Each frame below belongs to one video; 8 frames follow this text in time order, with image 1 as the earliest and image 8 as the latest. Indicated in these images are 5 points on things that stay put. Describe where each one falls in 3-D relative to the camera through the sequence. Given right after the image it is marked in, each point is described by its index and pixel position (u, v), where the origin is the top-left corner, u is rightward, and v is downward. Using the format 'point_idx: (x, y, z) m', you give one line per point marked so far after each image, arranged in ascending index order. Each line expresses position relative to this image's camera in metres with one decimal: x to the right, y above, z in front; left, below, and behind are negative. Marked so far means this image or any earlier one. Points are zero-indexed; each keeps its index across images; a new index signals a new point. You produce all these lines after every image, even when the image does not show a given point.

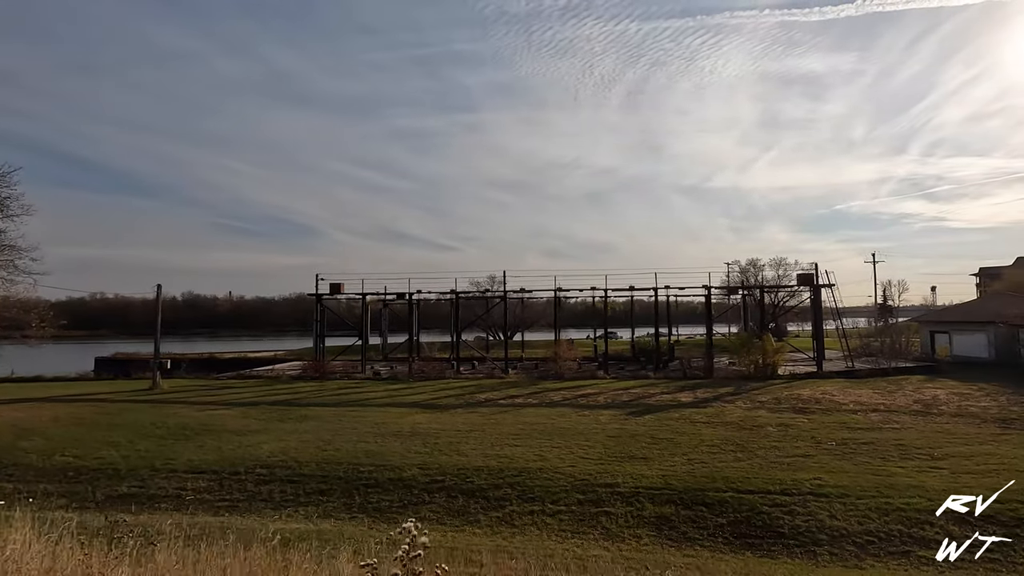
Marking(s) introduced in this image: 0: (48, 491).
0: (-9.3, -4.1, +10.8) m
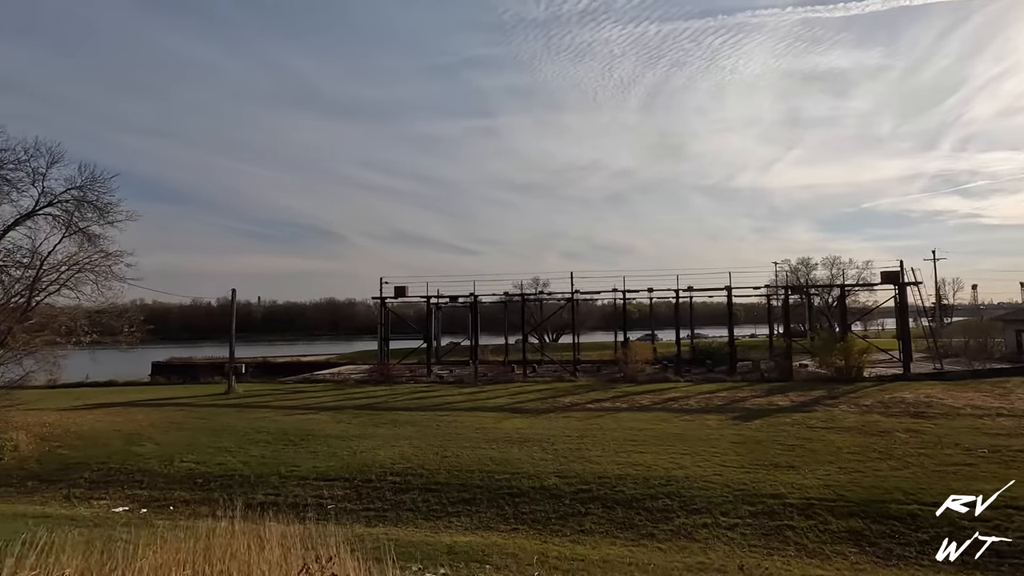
0: (-6.4, -4.1, +10.5) m
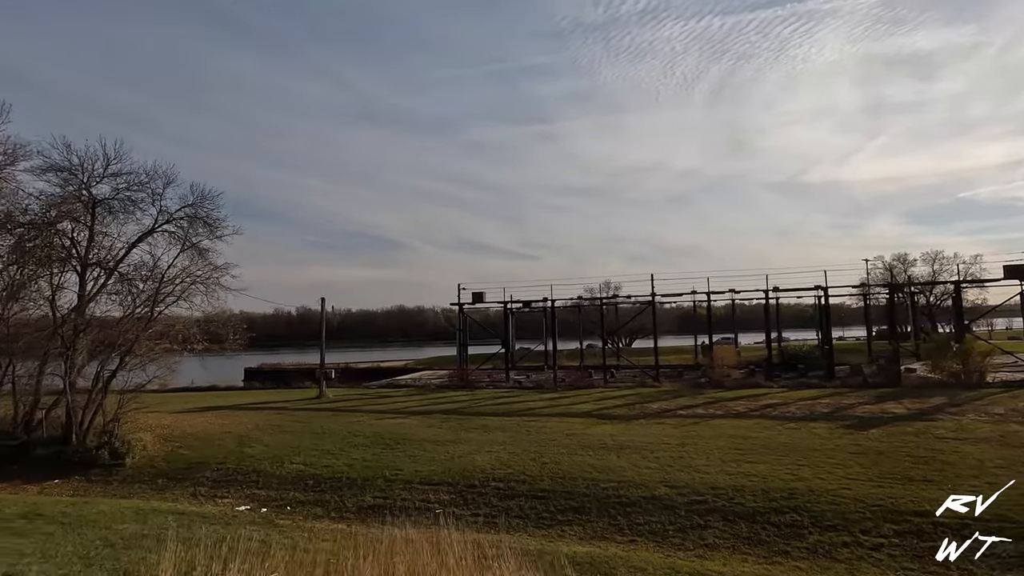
0: (-4.3, -4.3, +10.9) m
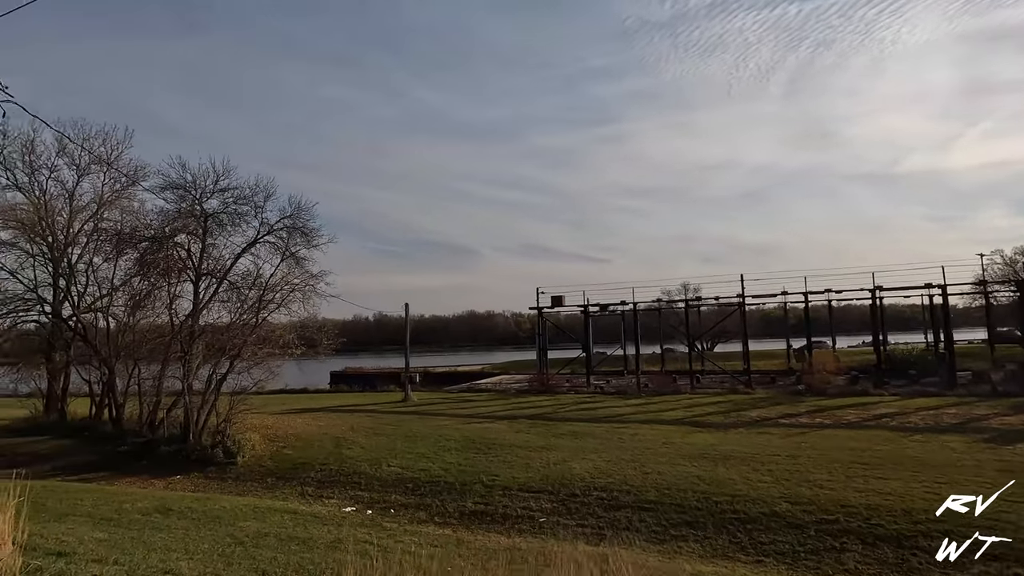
0: (-2.2, -4.4, +11.0) m
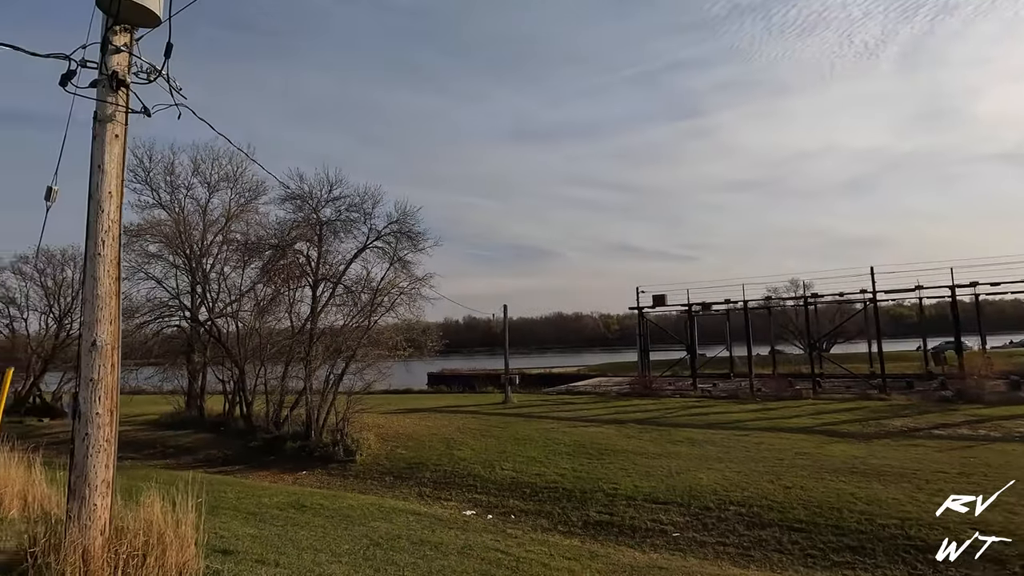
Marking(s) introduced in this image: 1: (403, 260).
0: (+0.2, -4.4, +10.7) m
1: (-3.9, +1.0, +19.1) m
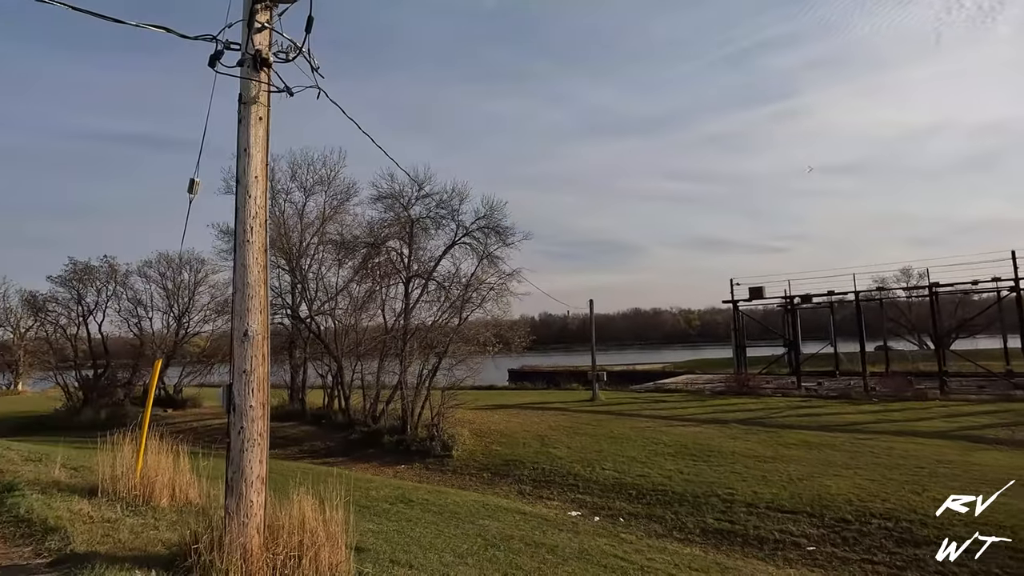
0: (+2.3, -4.2, +10.1) m
1: (-0.7, +1.2, +19.0) m
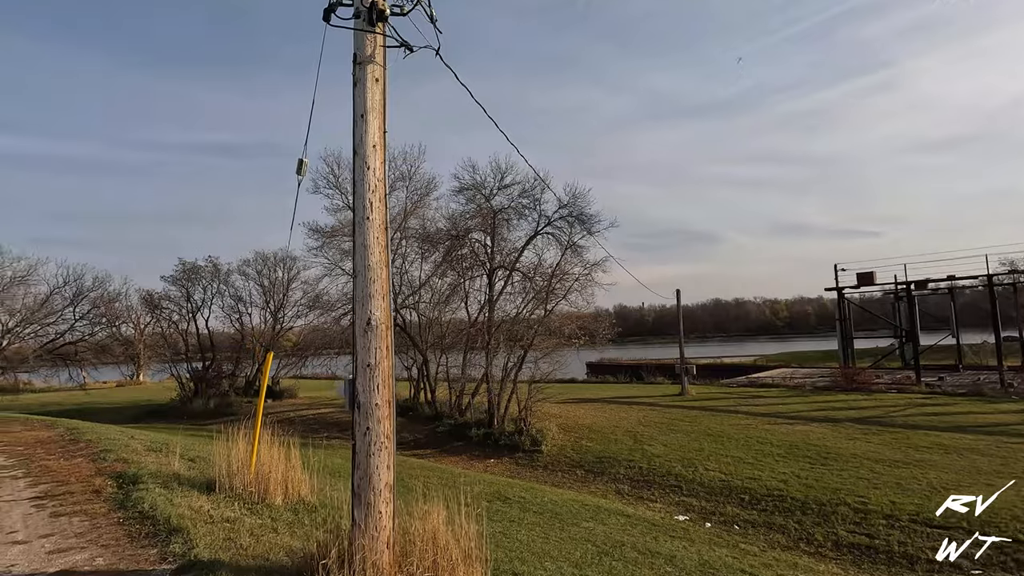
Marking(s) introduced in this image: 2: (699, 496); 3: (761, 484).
0: (+4.1, -4.0, +9.3) m
1: (+2.2, +1.5, +18.4) m
2: (+3.7, -4.1, +10.5) m
3: (+4.9, -3.8, +10.5) m
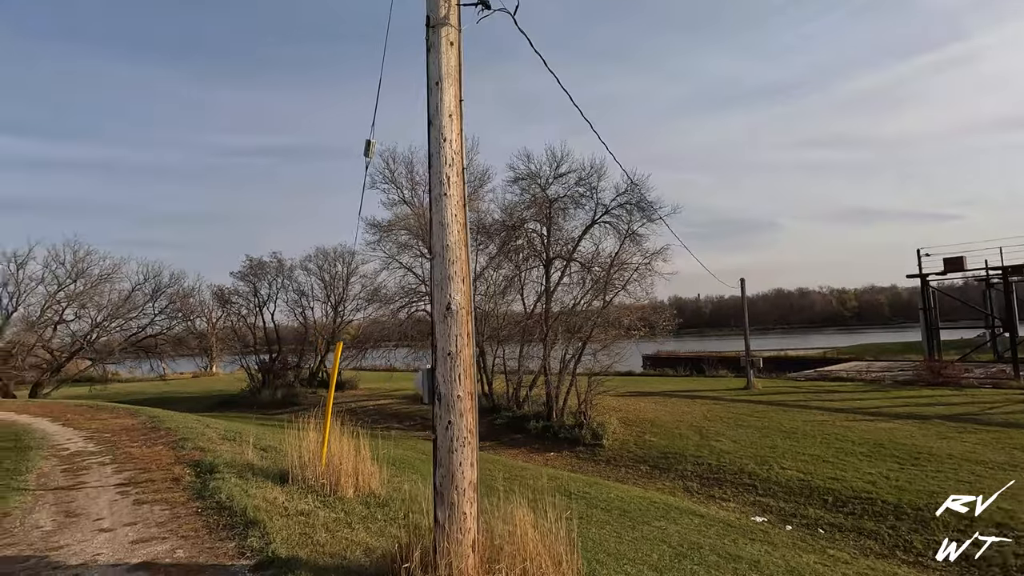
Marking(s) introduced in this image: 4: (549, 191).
0: (+5.1, -3.7, +8.6) m
1: (+4.0, +1.8, +17.8) m
2: (+4.9, -3.8, +9.8) m
3: (+6.1, -3.6, +9.7) m
4: (+1.2, +3.2, +17.9) m
